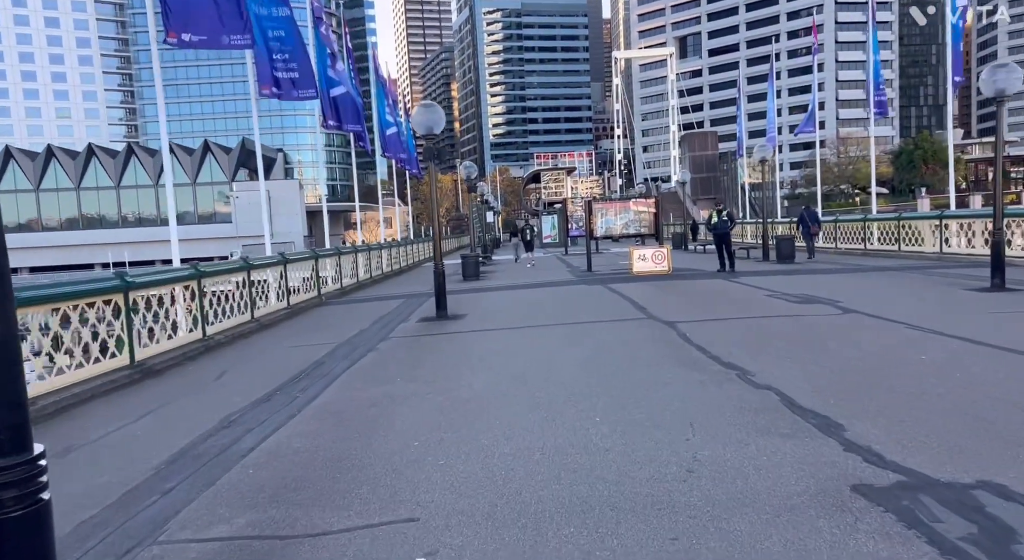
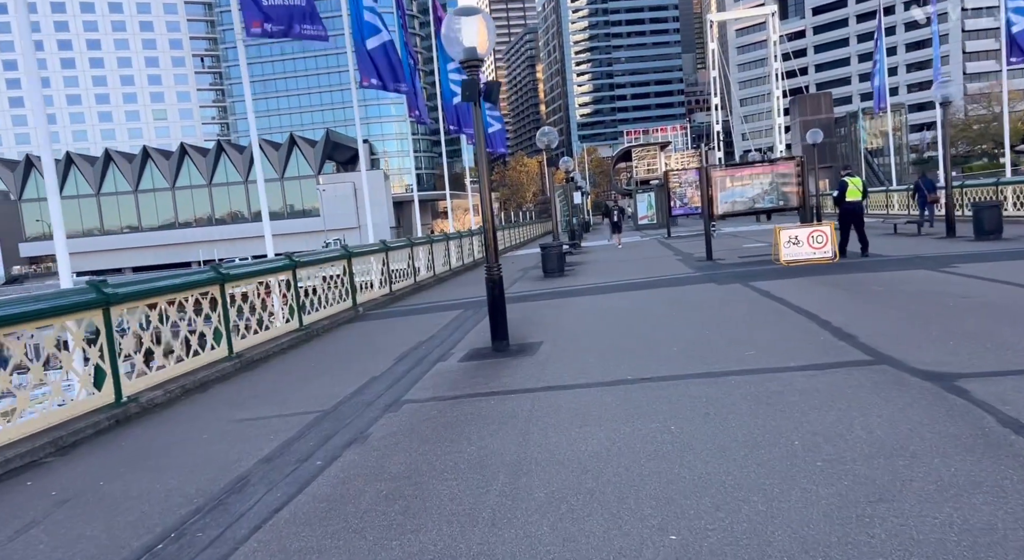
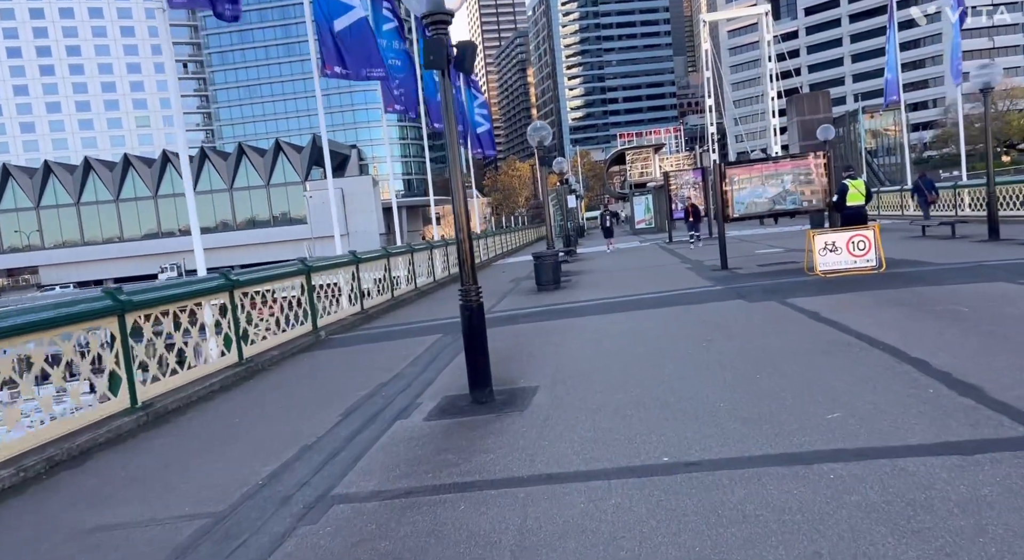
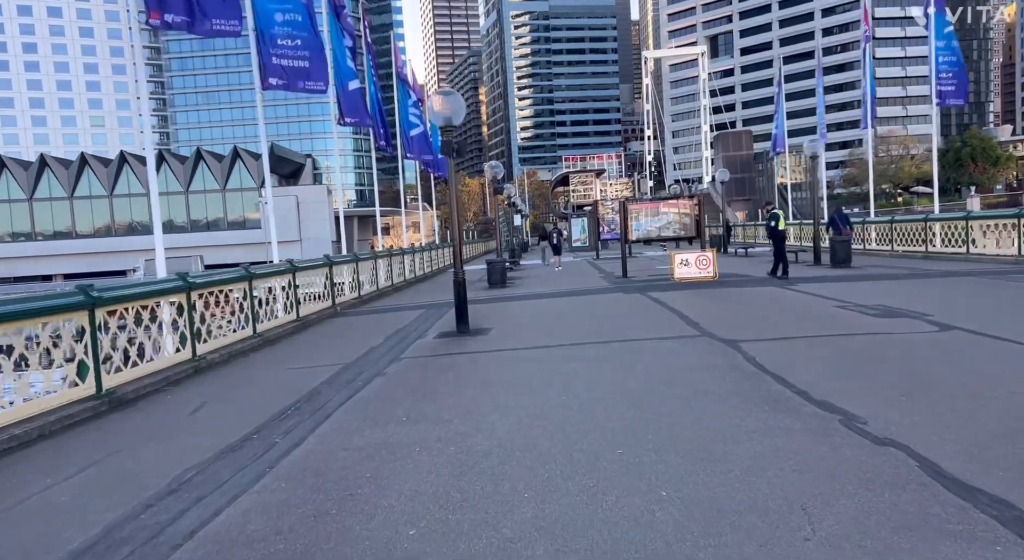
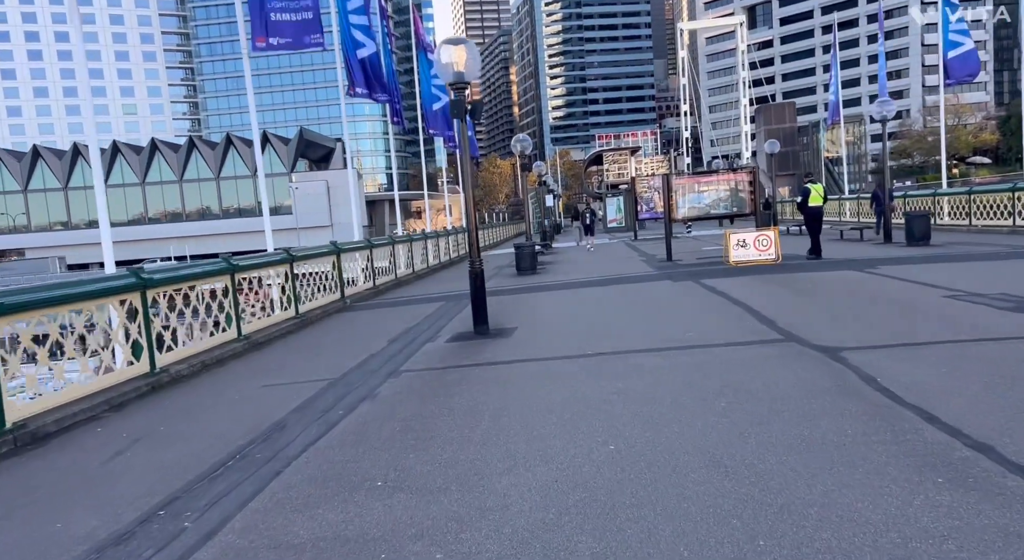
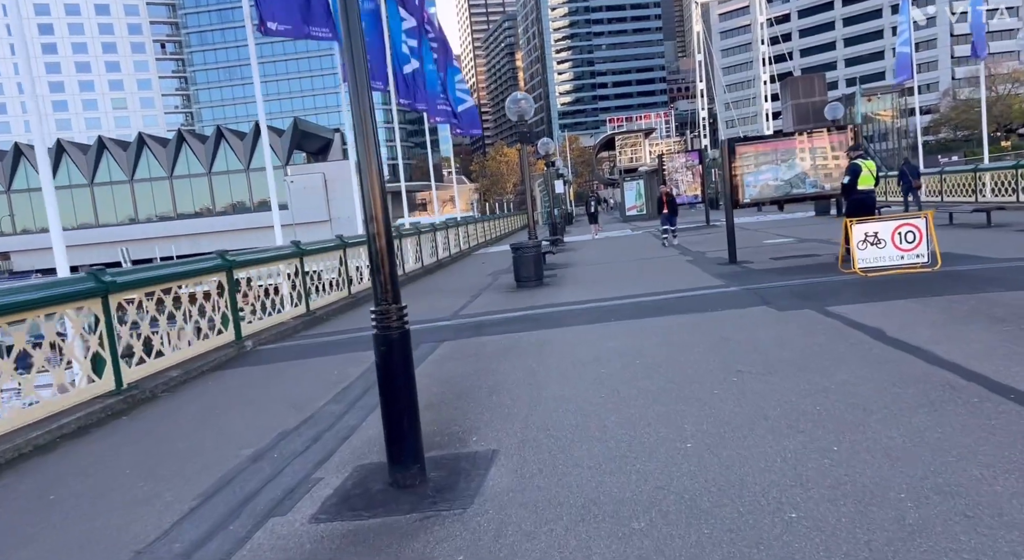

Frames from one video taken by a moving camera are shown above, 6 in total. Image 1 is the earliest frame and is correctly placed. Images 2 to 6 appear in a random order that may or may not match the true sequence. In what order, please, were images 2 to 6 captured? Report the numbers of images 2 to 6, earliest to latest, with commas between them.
4, 5, 2, 3, 6
